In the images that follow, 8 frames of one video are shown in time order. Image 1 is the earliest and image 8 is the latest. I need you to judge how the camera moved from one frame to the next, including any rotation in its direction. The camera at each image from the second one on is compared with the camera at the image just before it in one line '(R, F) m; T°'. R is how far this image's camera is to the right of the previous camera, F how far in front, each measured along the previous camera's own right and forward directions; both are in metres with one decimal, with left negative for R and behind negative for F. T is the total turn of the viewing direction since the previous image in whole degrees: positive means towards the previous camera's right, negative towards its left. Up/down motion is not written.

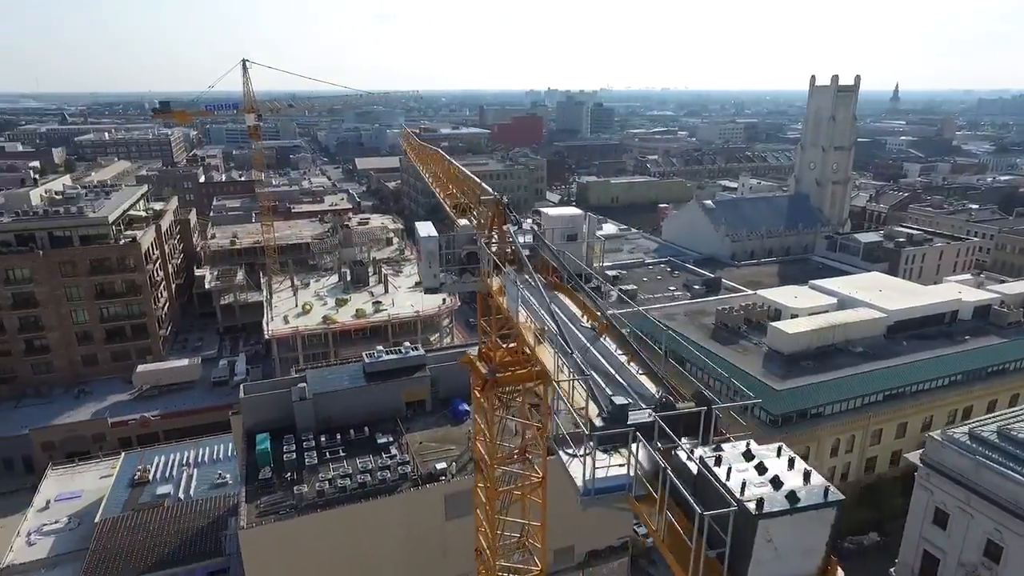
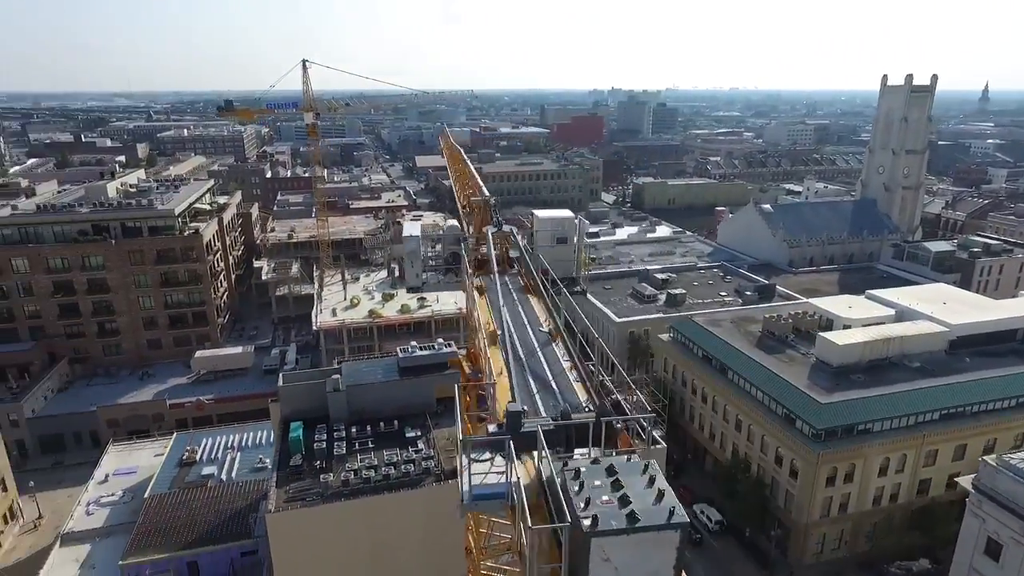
(+1.0, 0.0) m; -5°
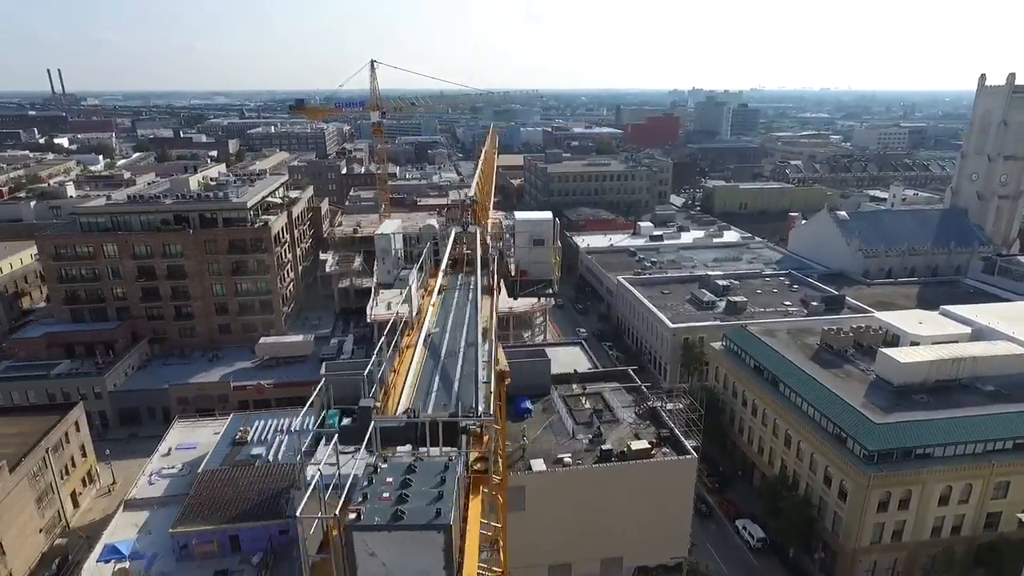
(+1.4, 0.0) m; -7°
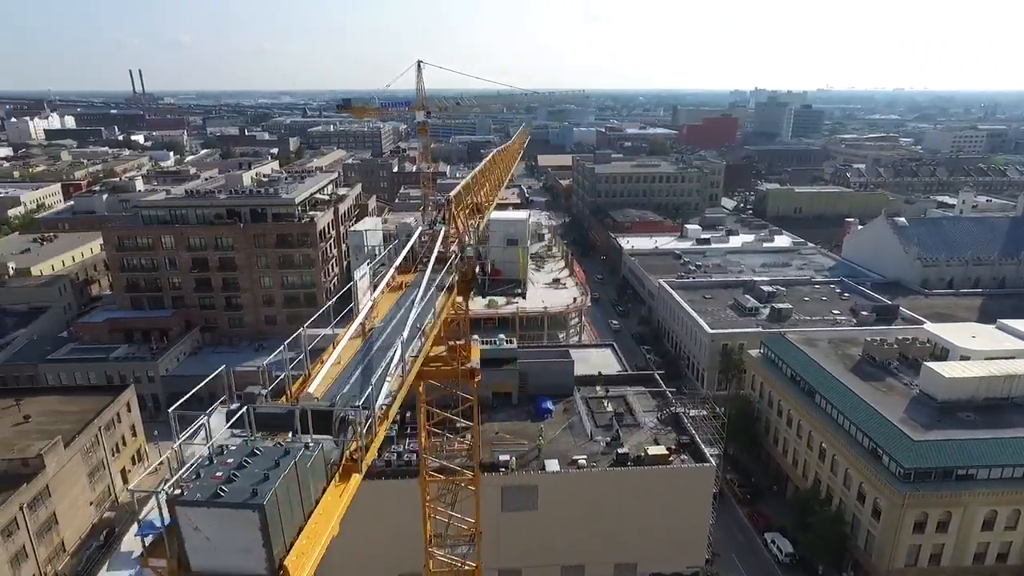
(+1.1, -0.1) m; -5°
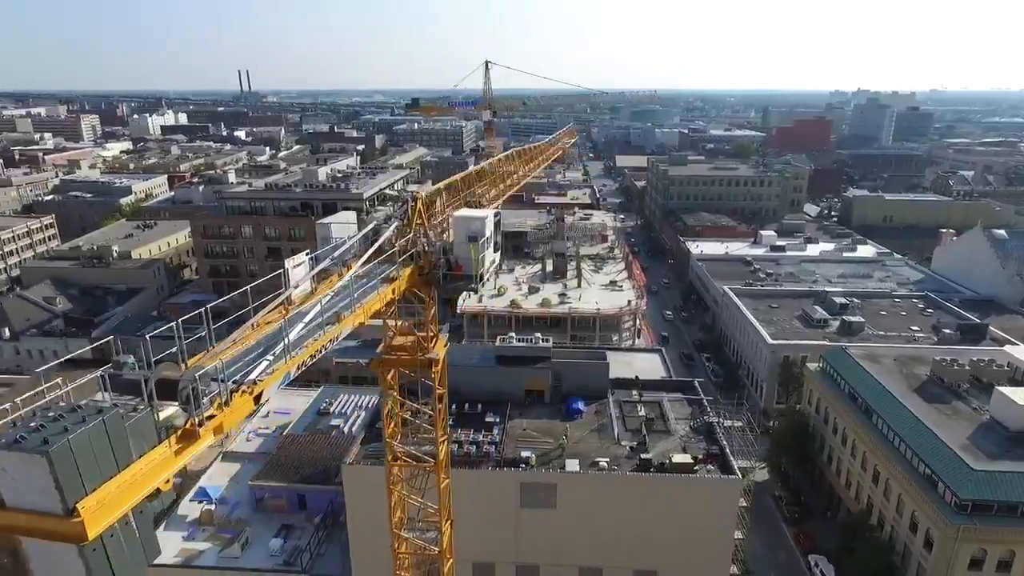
(+1.8, -0.1) m; -7°
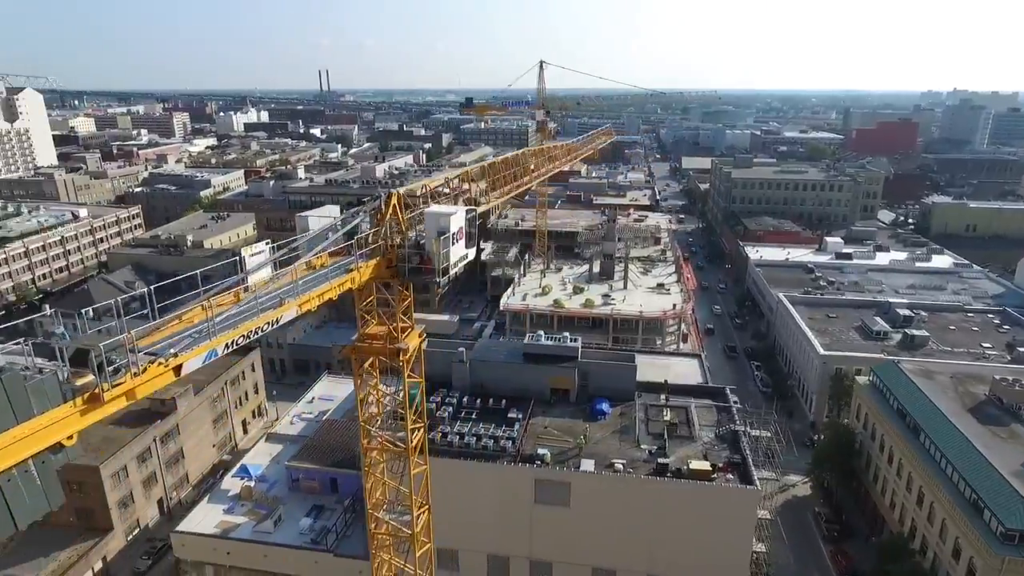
(+1.5, -0.2) m; -6°
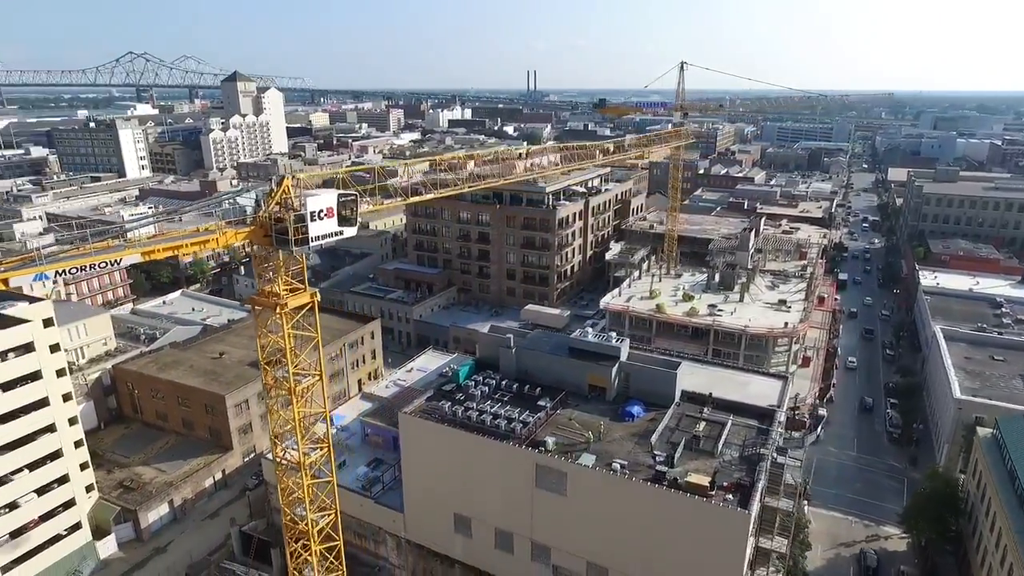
(+5.9, -0.3) m; -17°
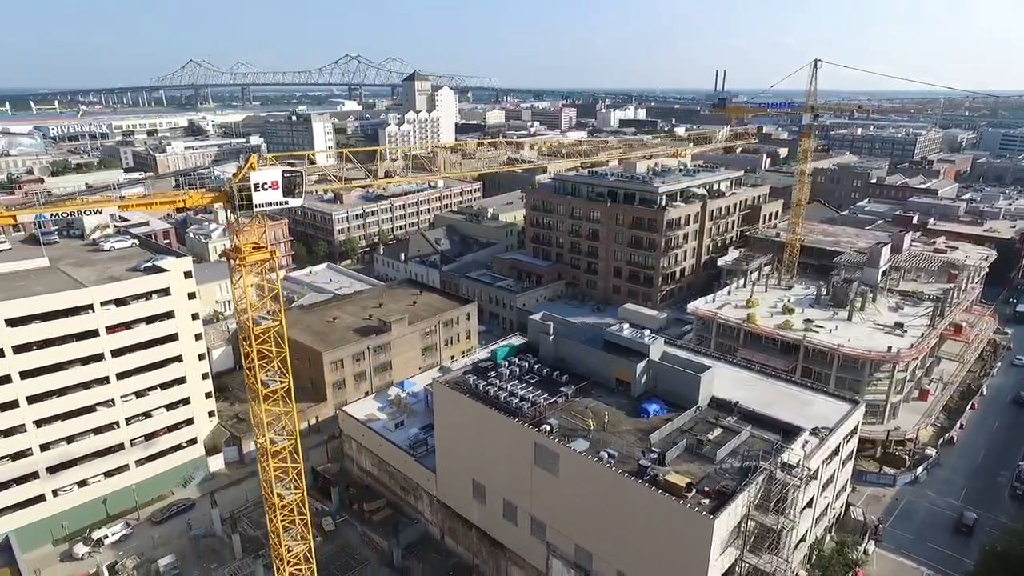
(+5.8, -0.7) m; -15°
